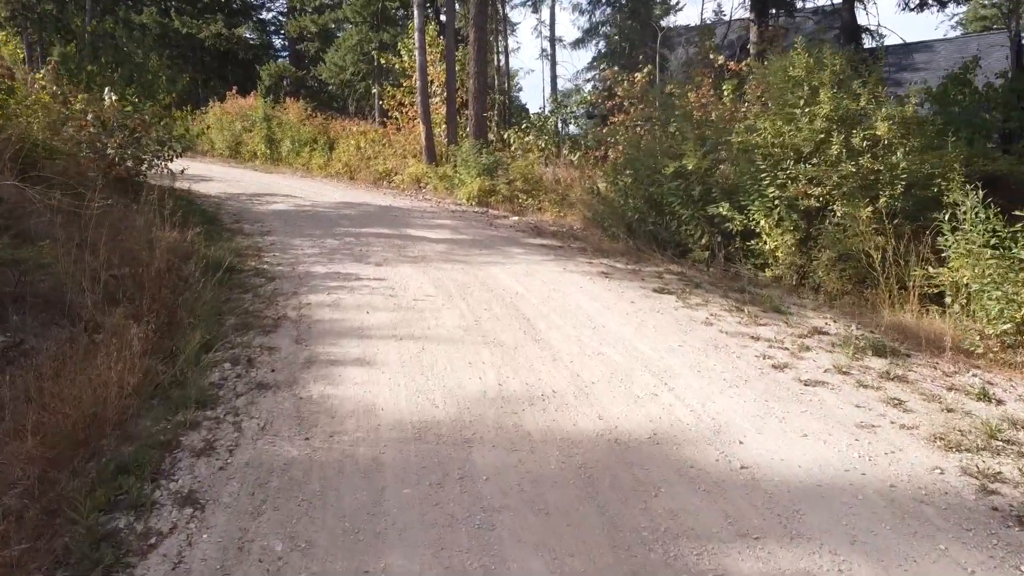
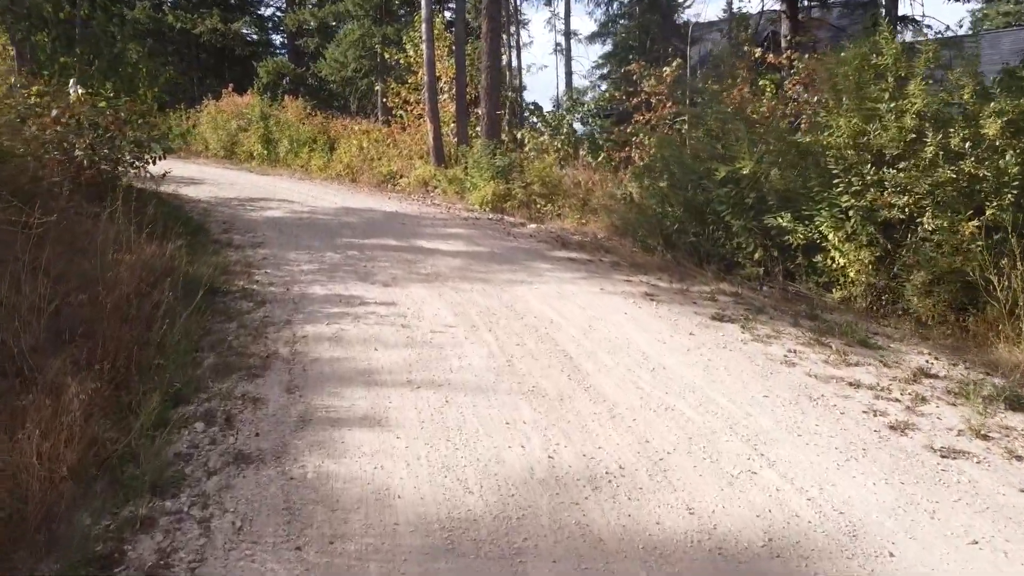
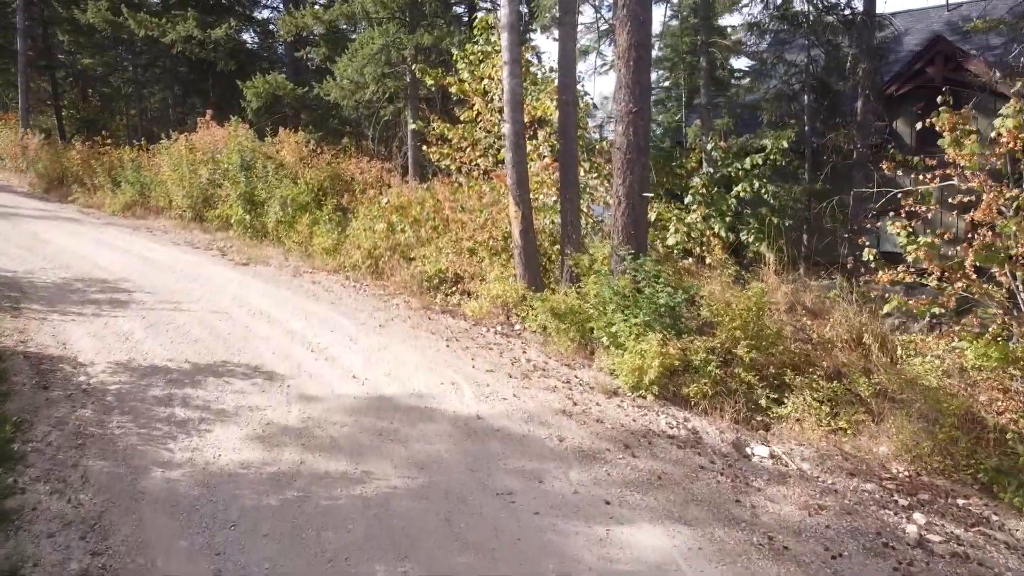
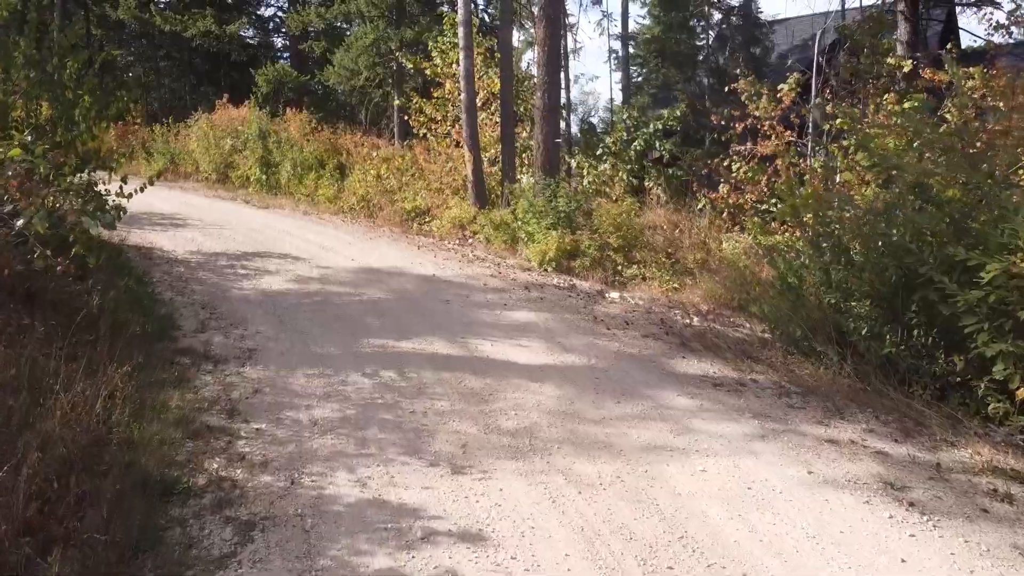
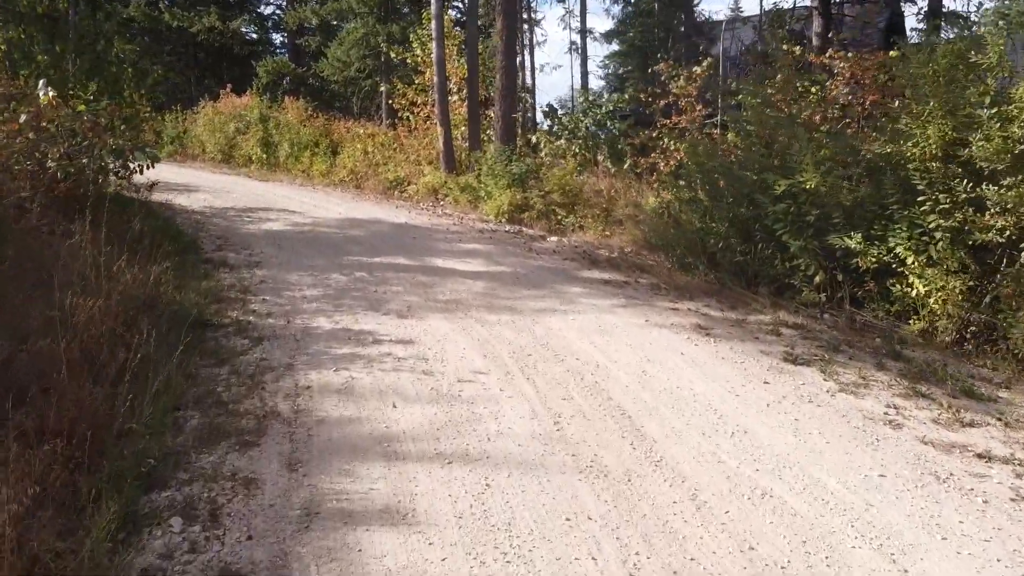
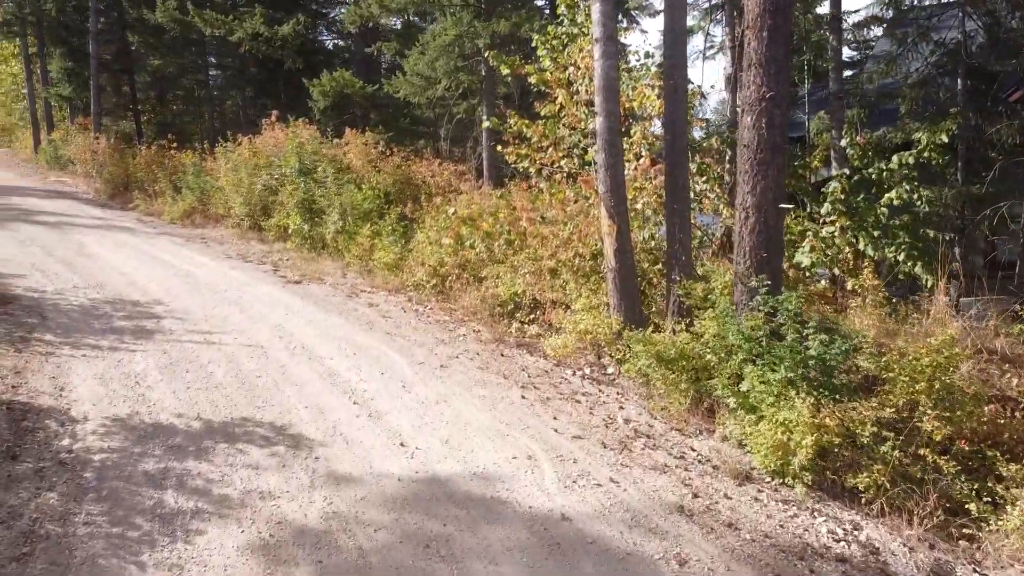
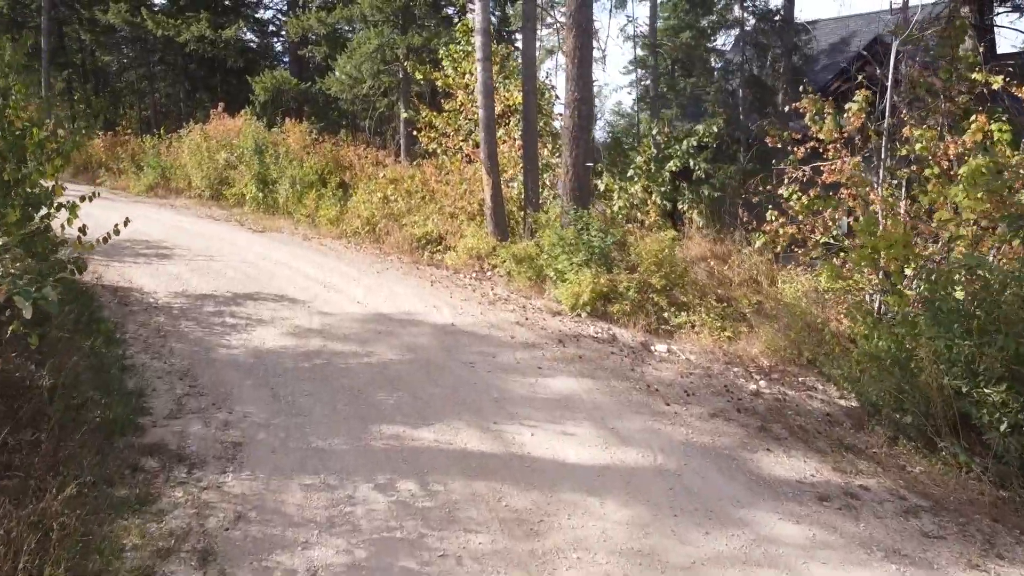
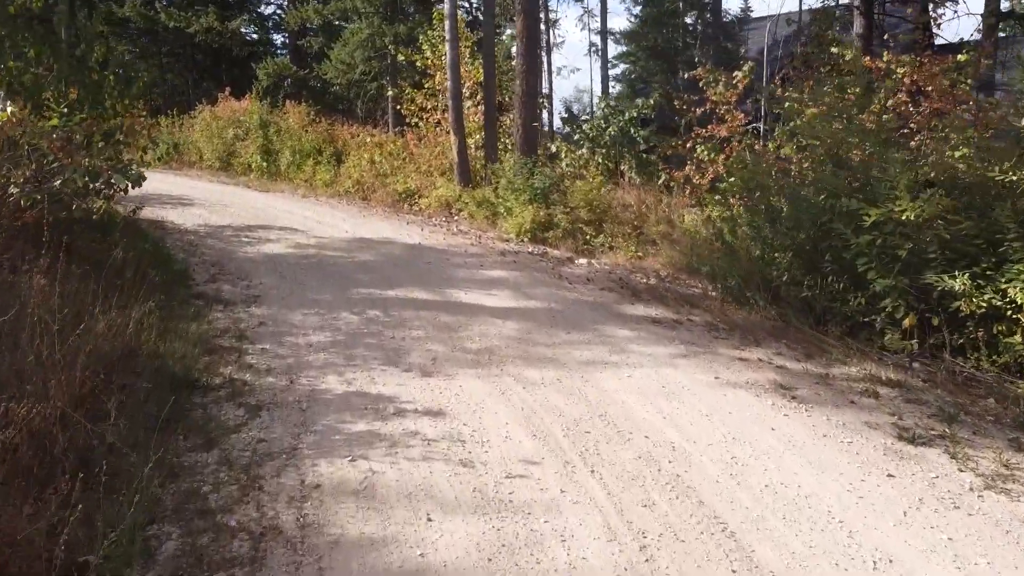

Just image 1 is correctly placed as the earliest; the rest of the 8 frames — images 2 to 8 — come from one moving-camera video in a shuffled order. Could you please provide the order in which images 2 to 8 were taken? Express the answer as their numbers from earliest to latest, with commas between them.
2, 5, 8, 4, 7, 3, 6
